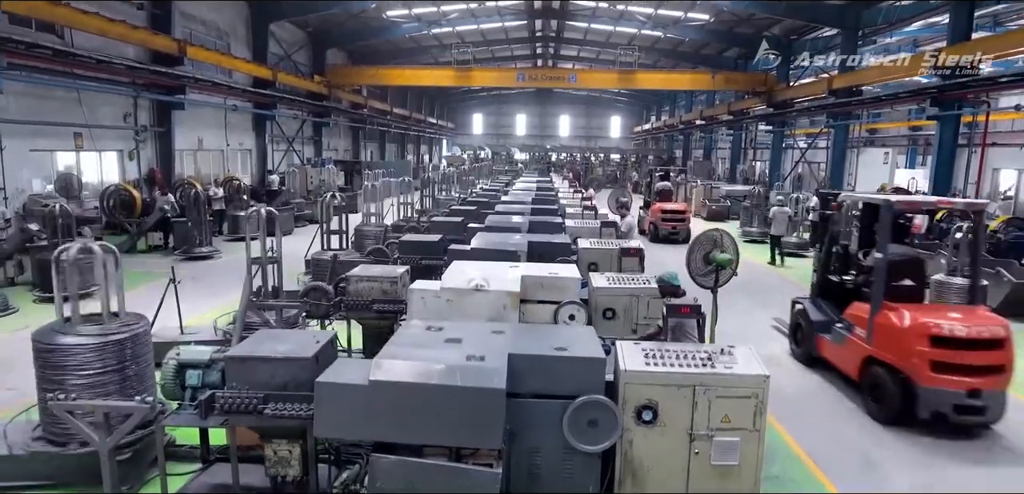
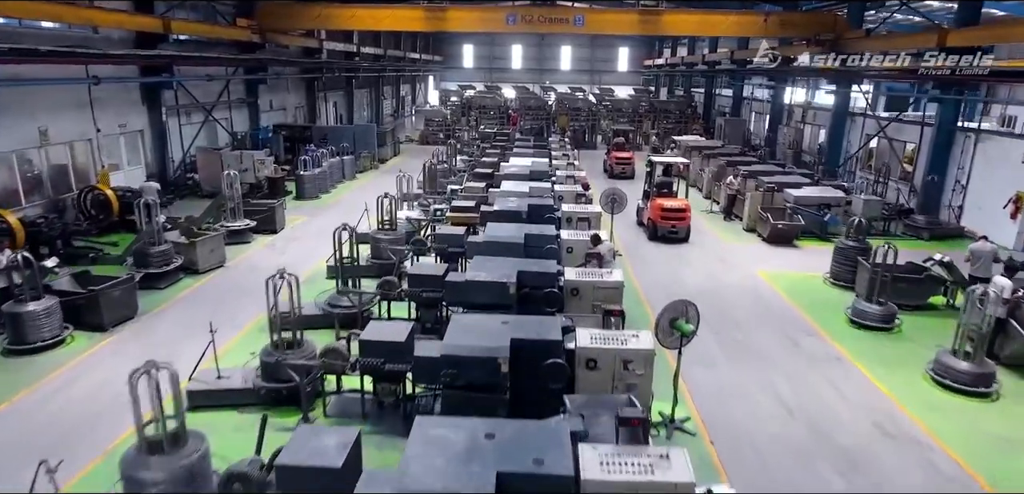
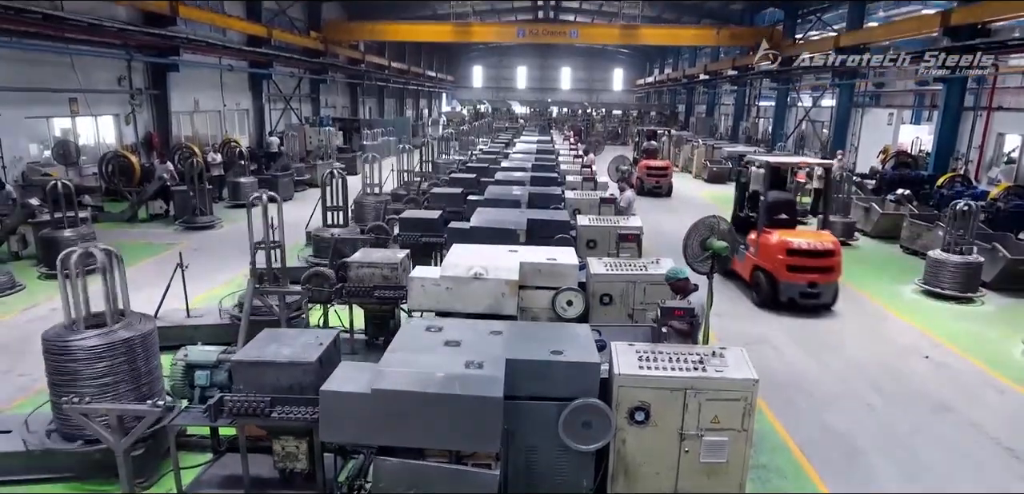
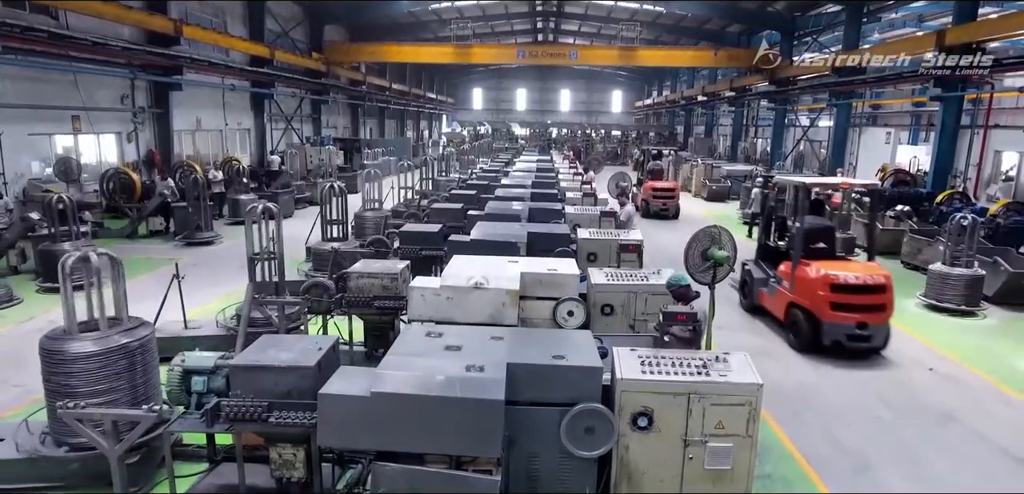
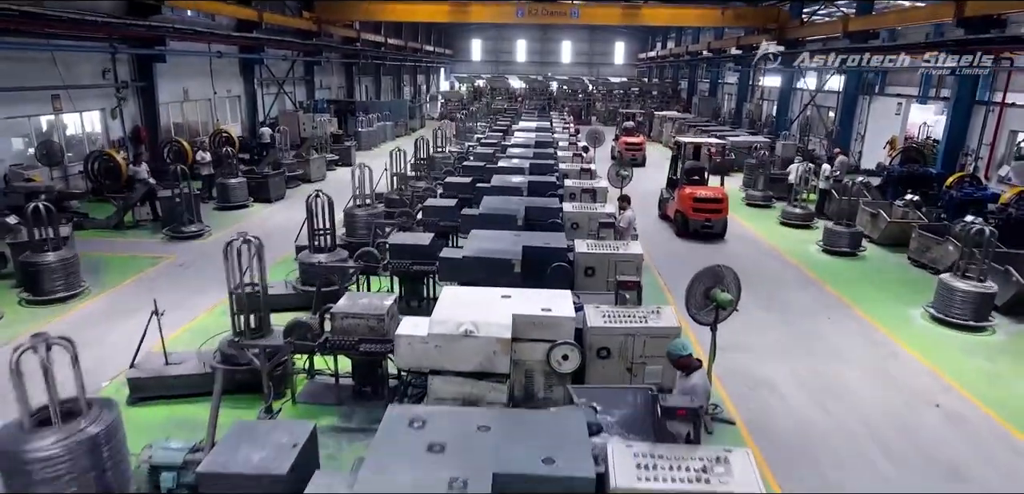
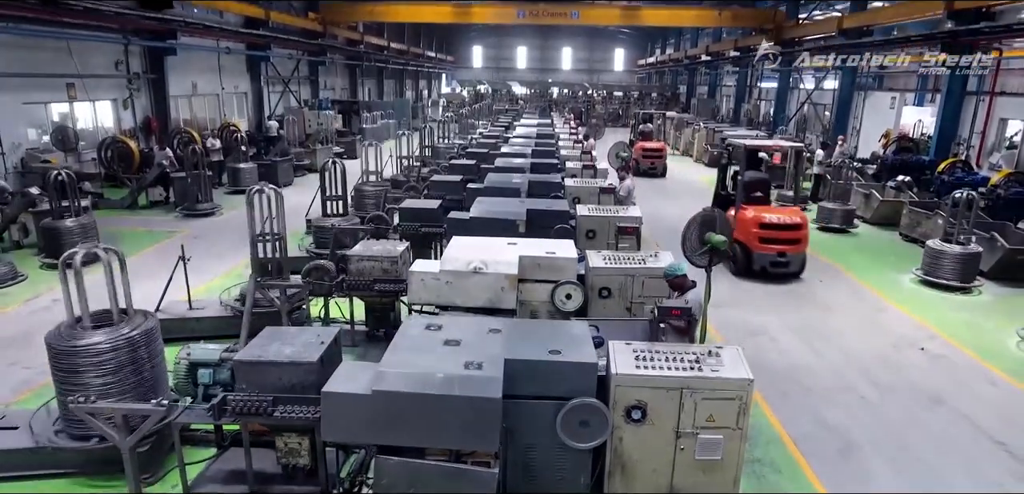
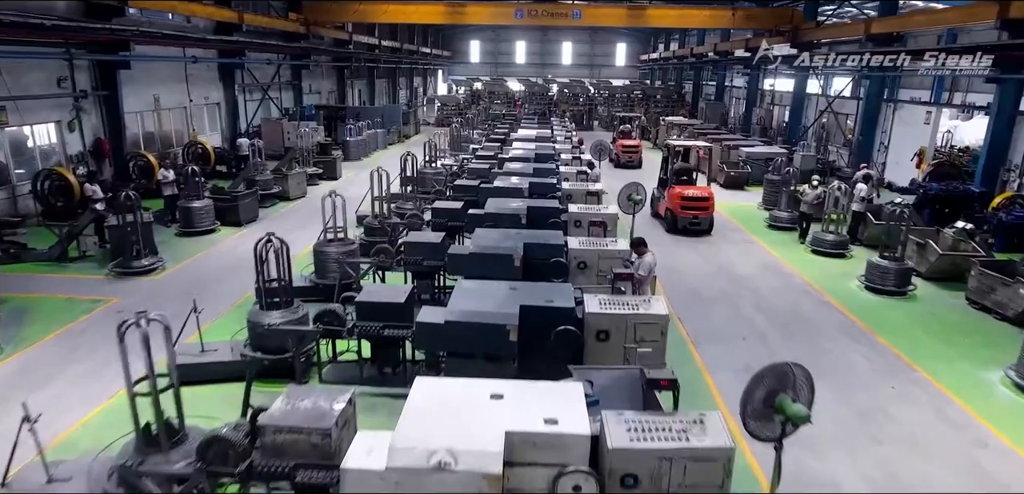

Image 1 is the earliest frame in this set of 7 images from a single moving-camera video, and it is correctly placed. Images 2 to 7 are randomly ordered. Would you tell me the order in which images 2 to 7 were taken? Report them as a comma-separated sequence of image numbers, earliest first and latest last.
4, 3, 6, 5, 7, 2
